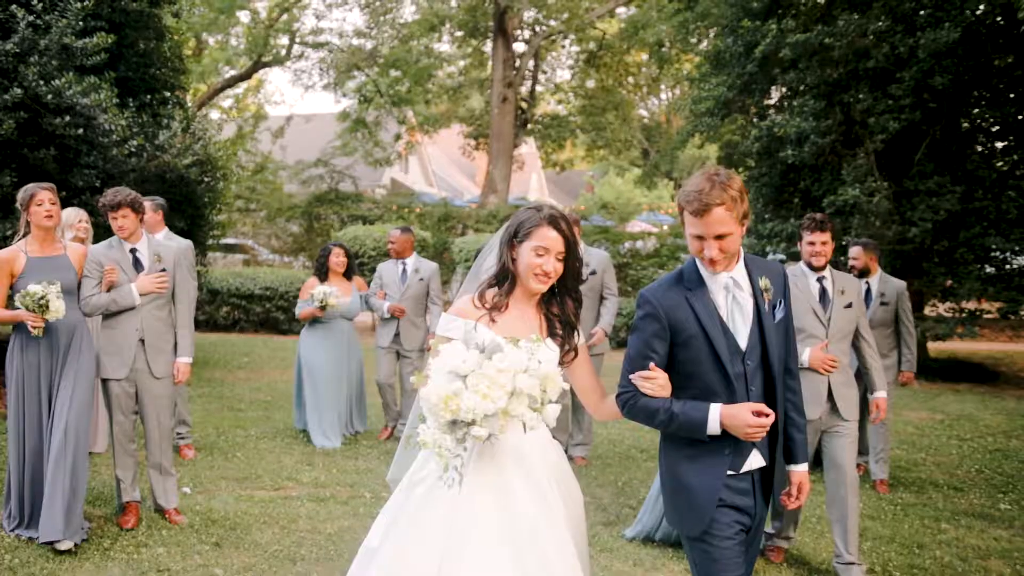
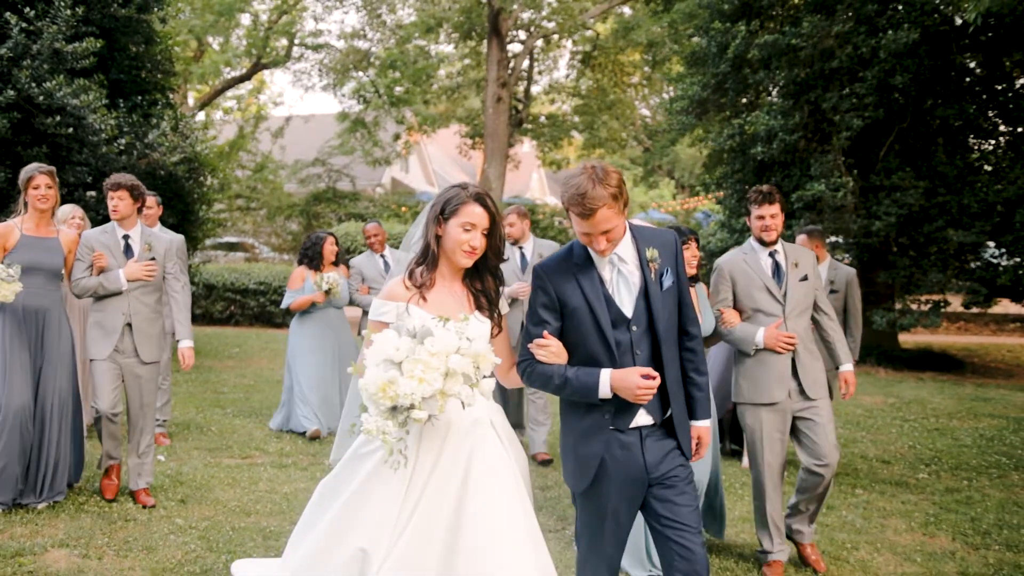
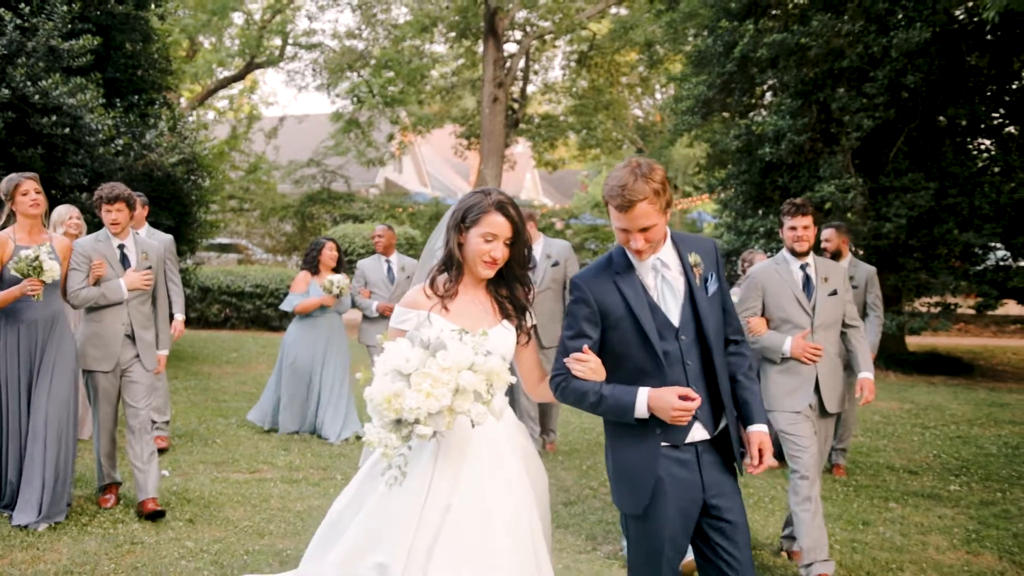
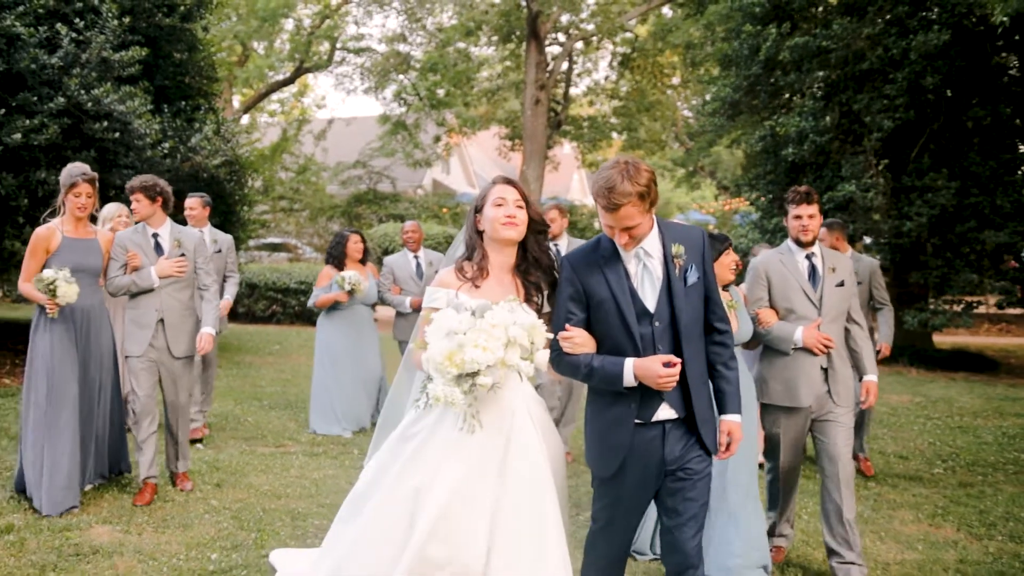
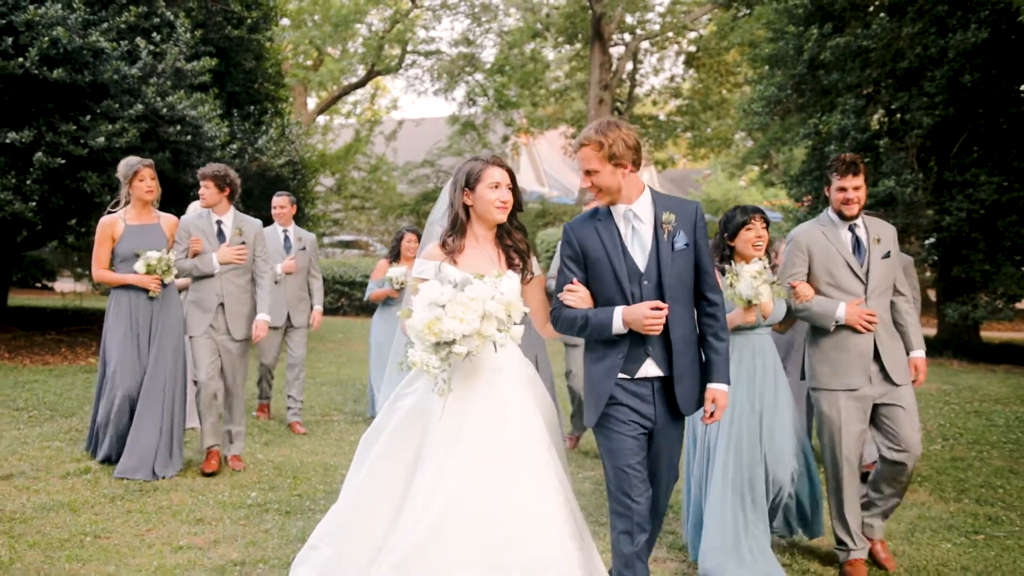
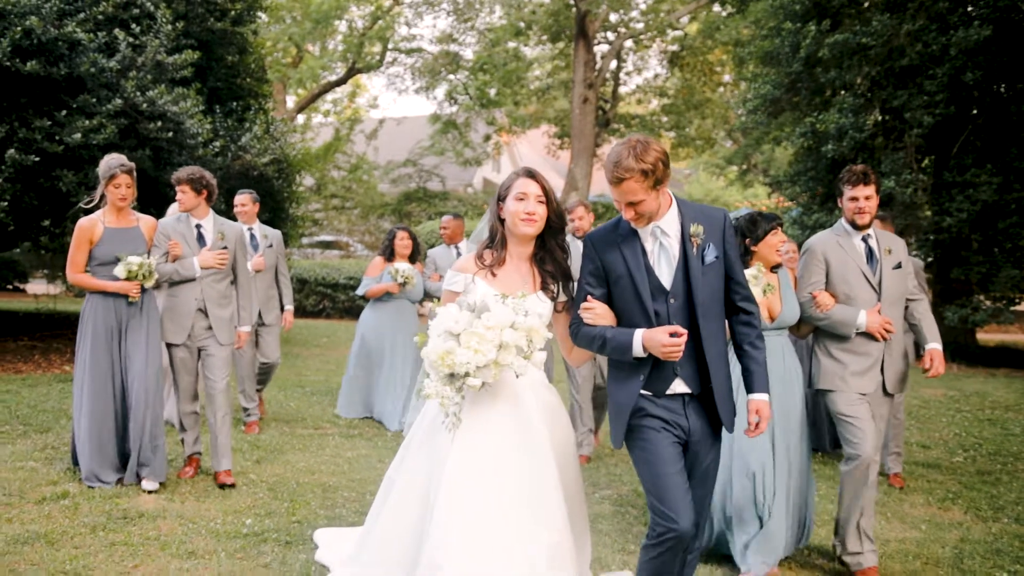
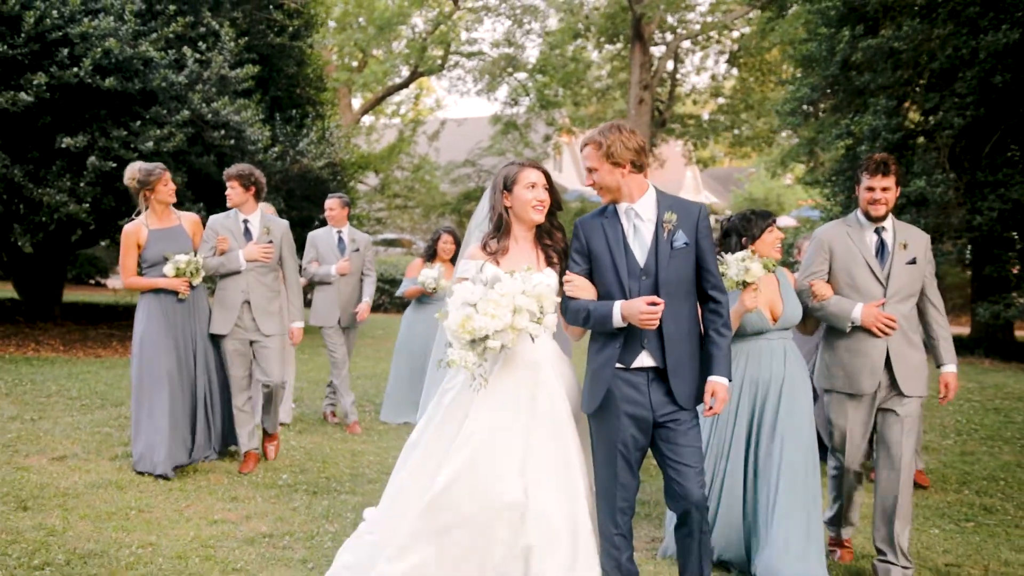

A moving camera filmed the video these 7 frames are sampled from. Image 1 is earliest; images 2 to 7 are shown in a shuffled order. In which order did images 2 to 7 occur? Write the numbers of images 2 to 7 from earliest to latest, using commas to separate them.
3, 2, 4, 6, 5, 7
